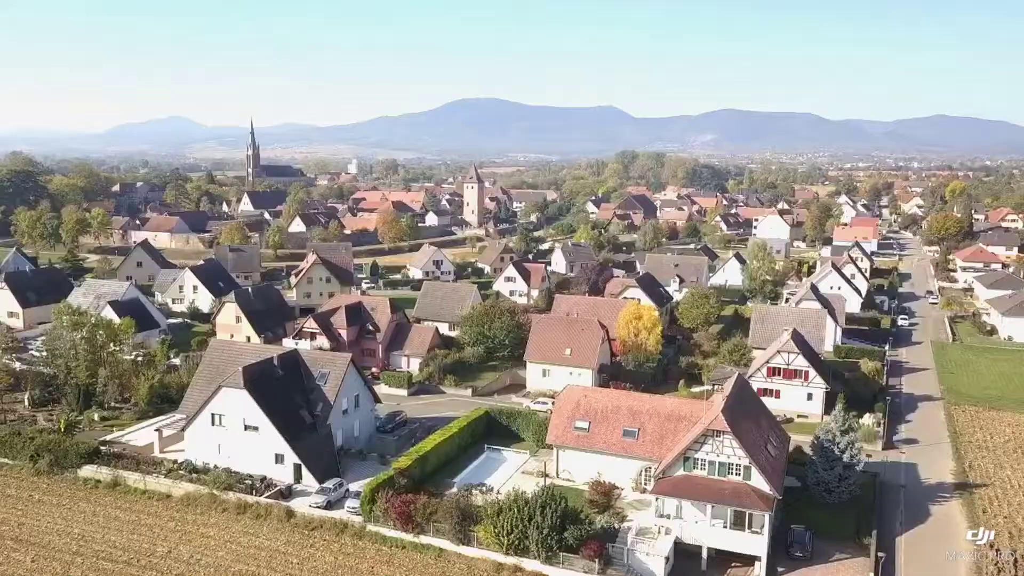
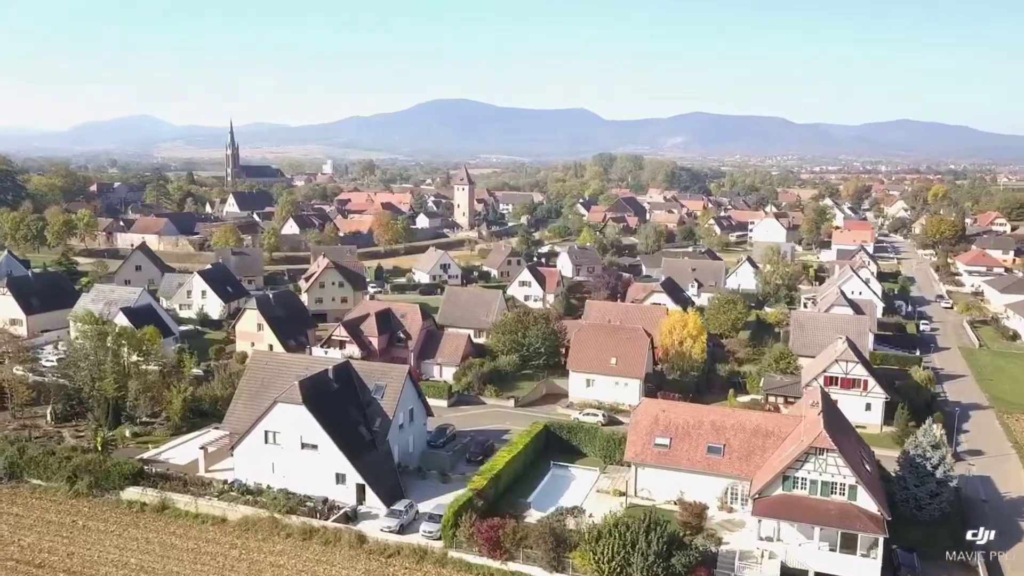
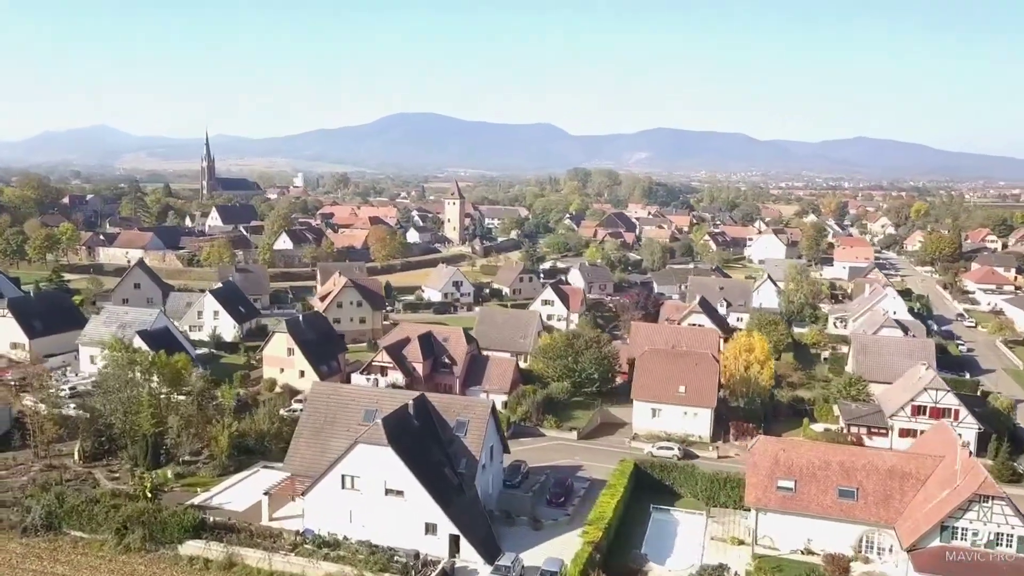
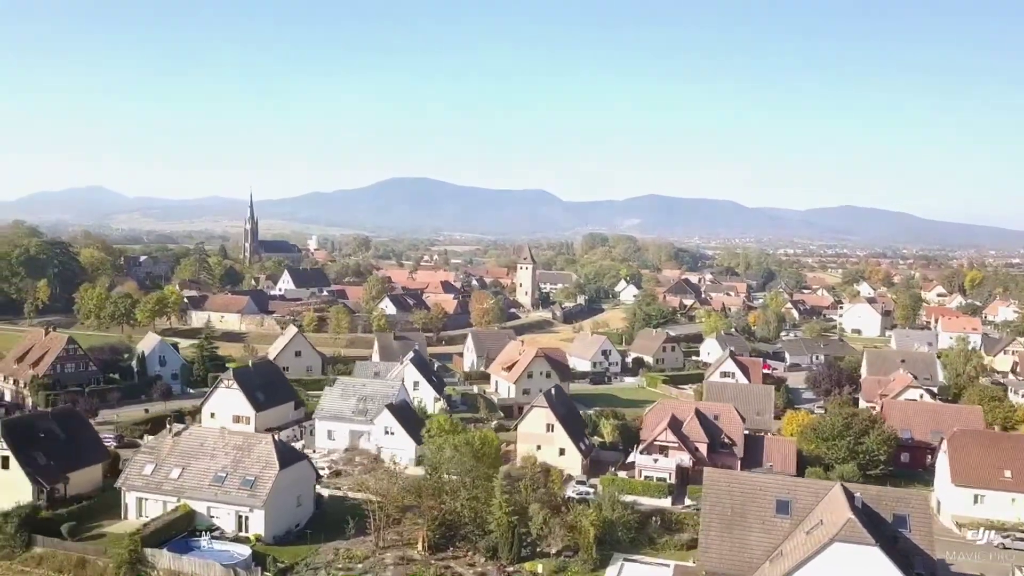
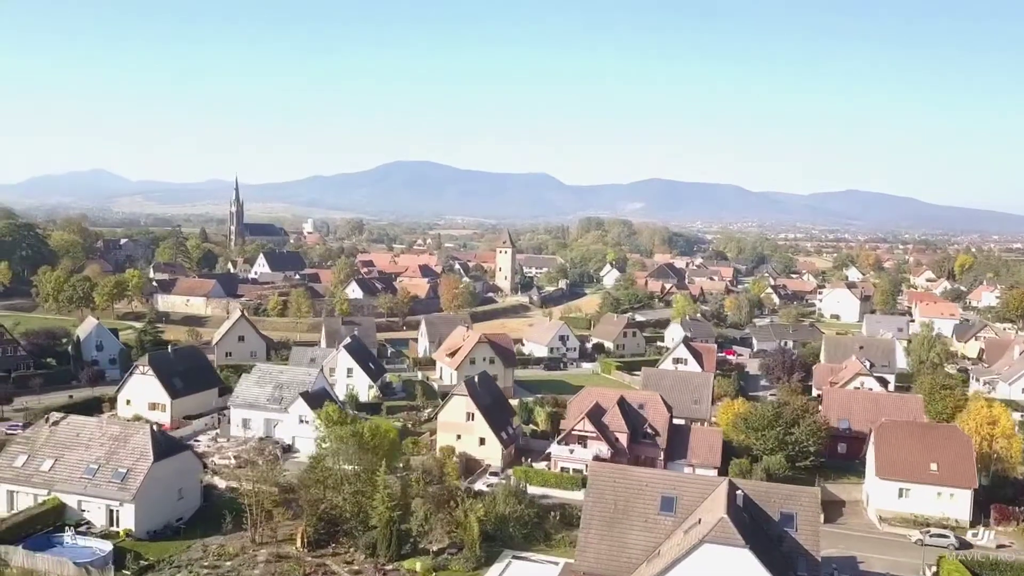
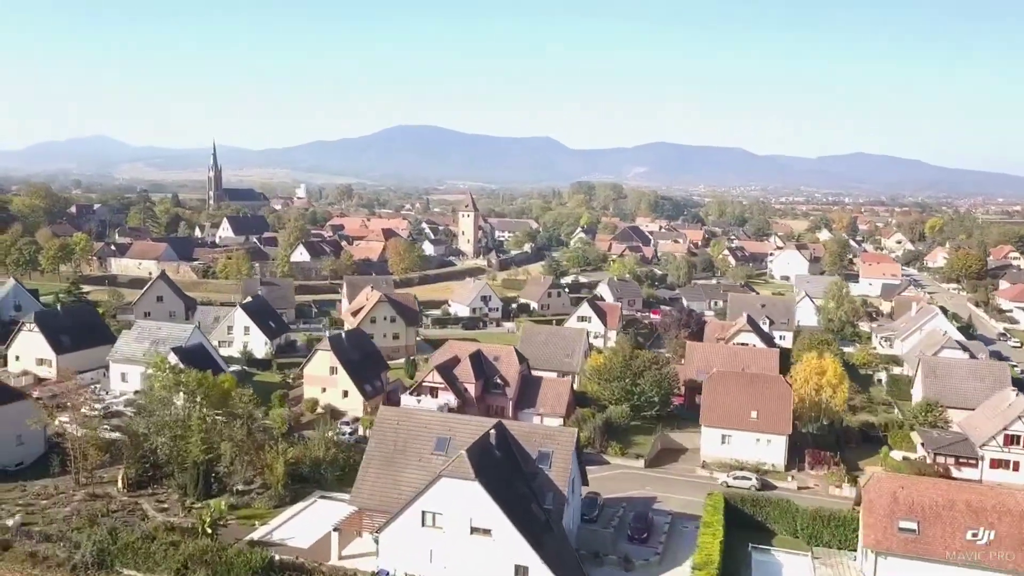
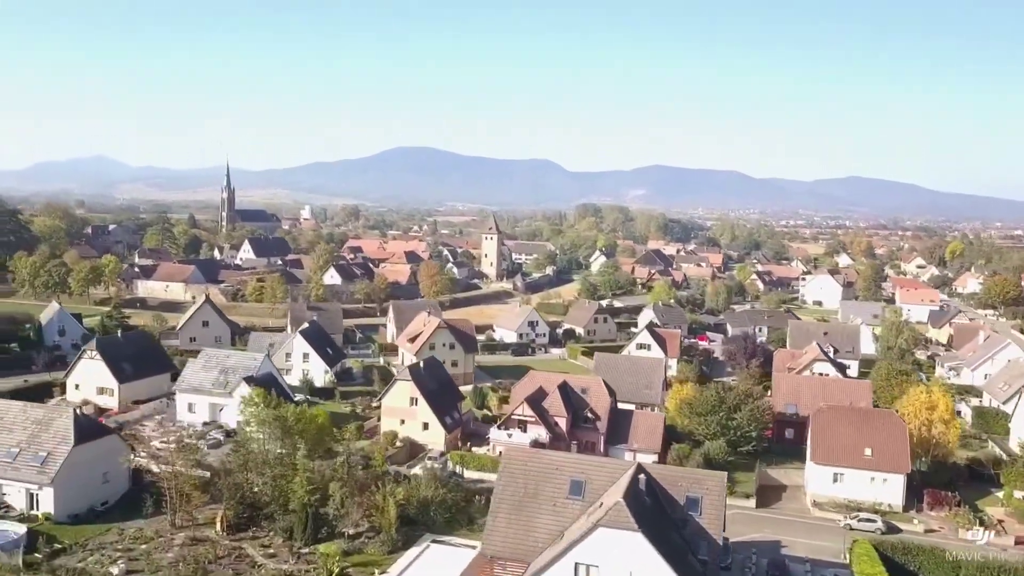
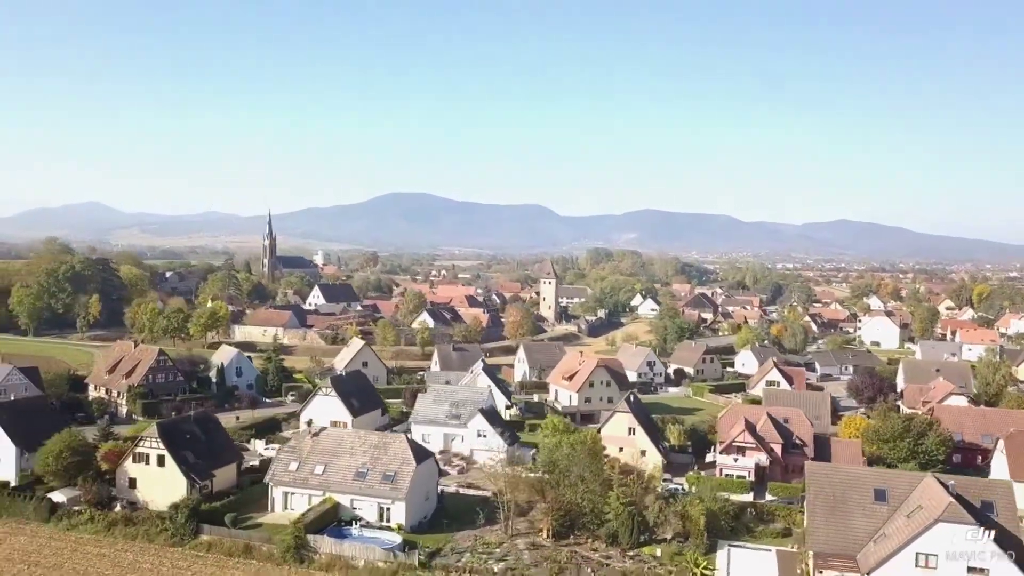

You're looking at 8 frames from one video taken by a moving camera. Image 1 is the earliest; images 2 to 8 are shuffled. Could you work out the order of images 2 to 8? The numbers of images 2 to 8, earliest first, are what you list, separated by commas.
2, 3, 6, 7, 5, 4, 8
